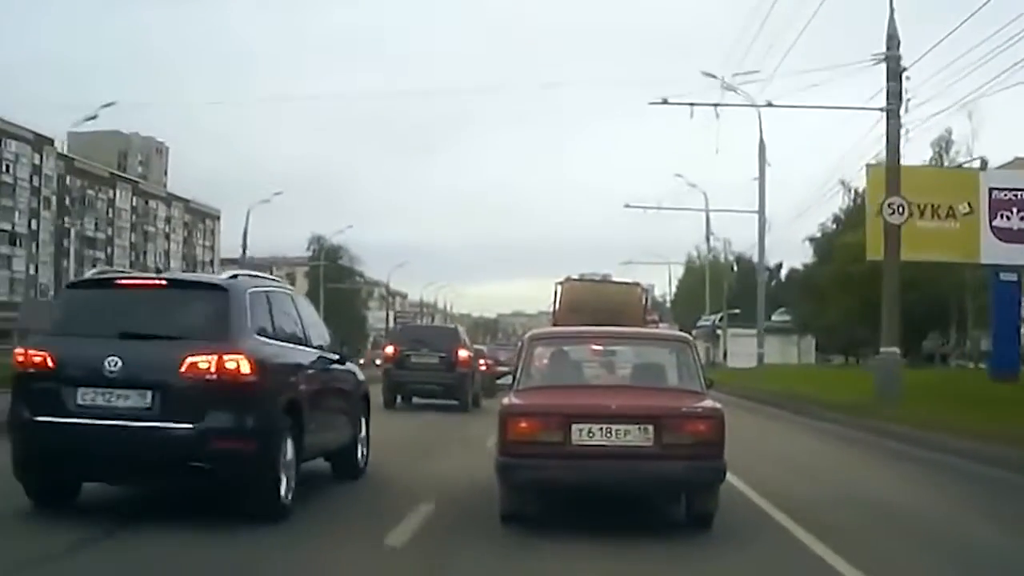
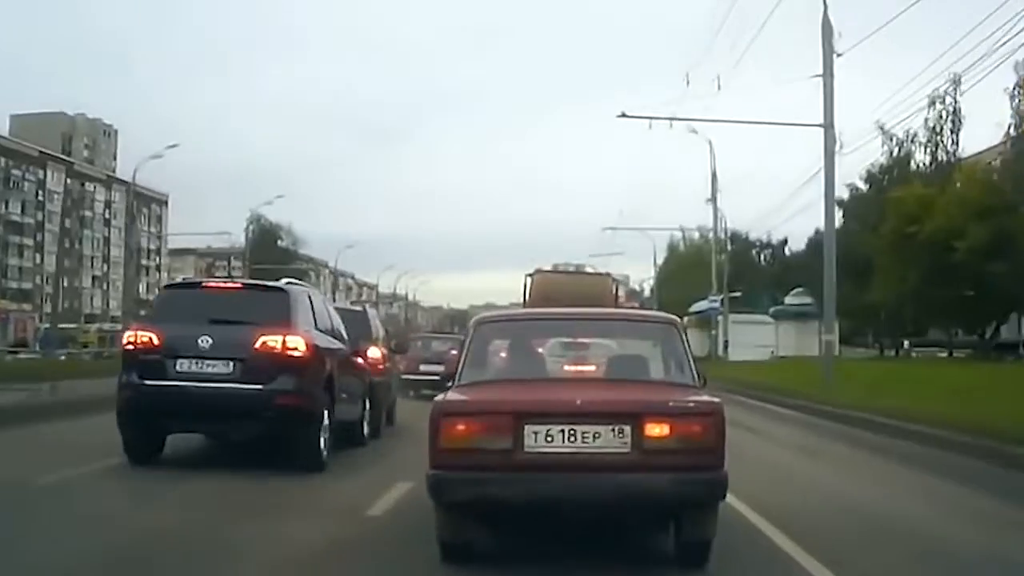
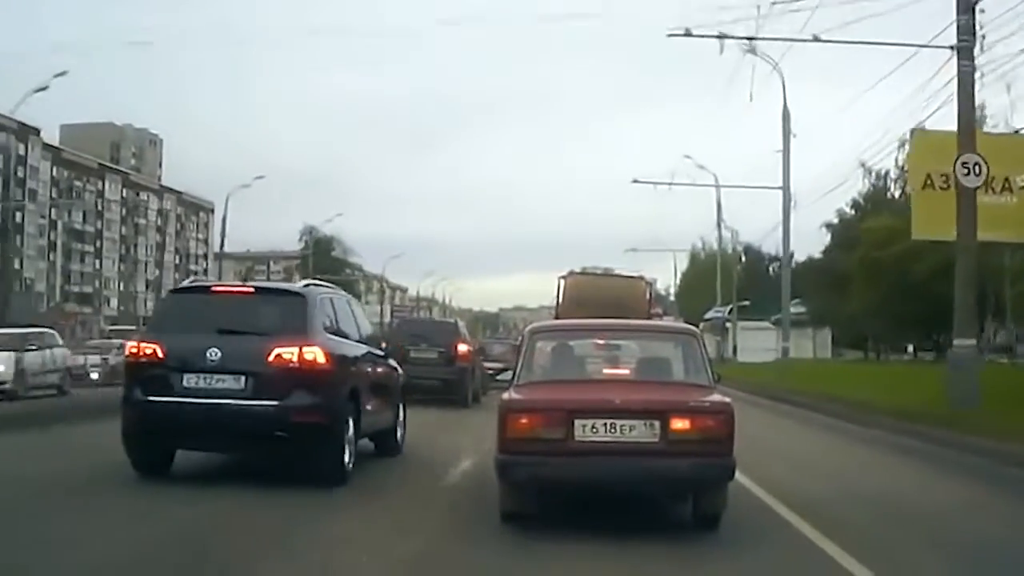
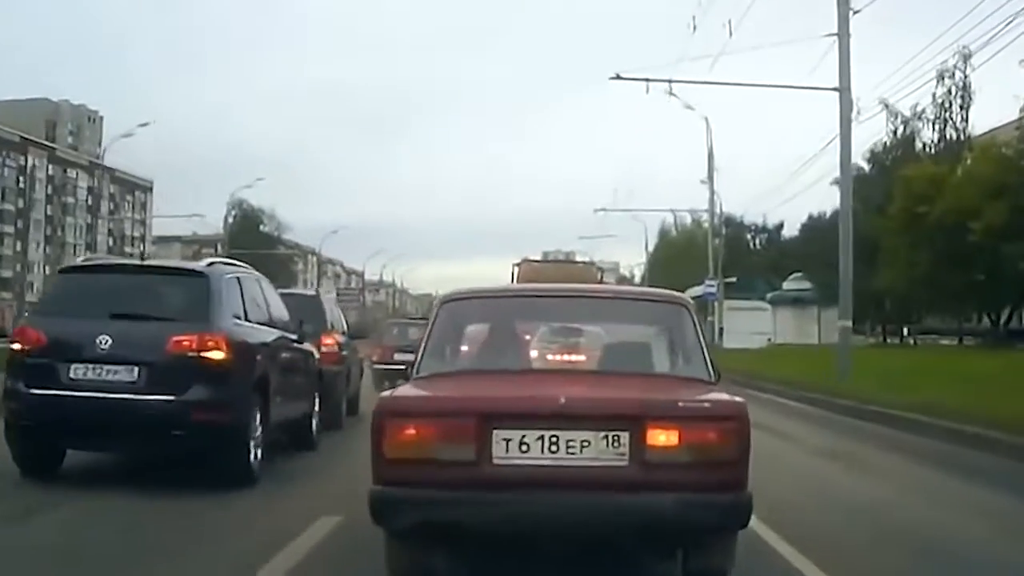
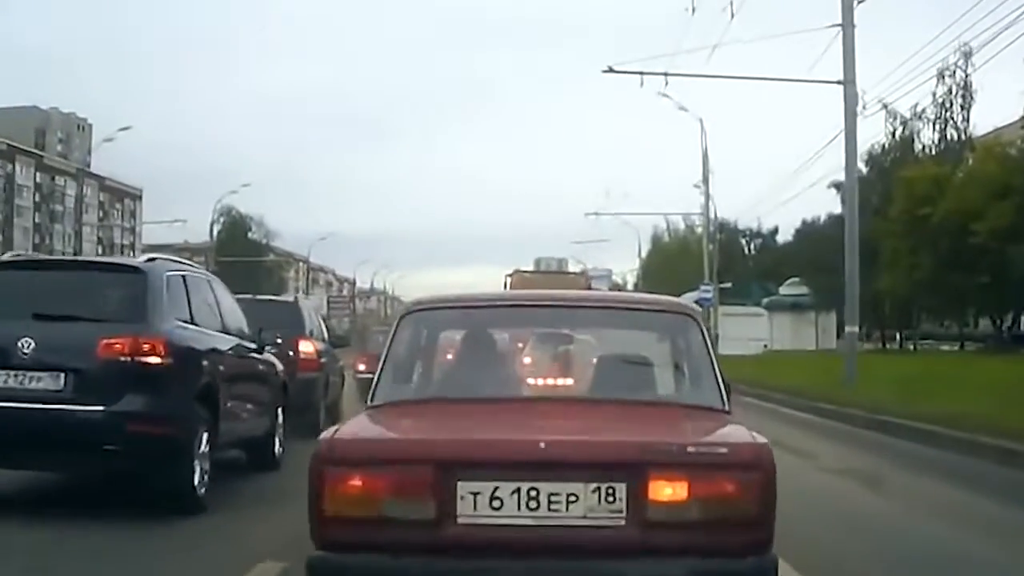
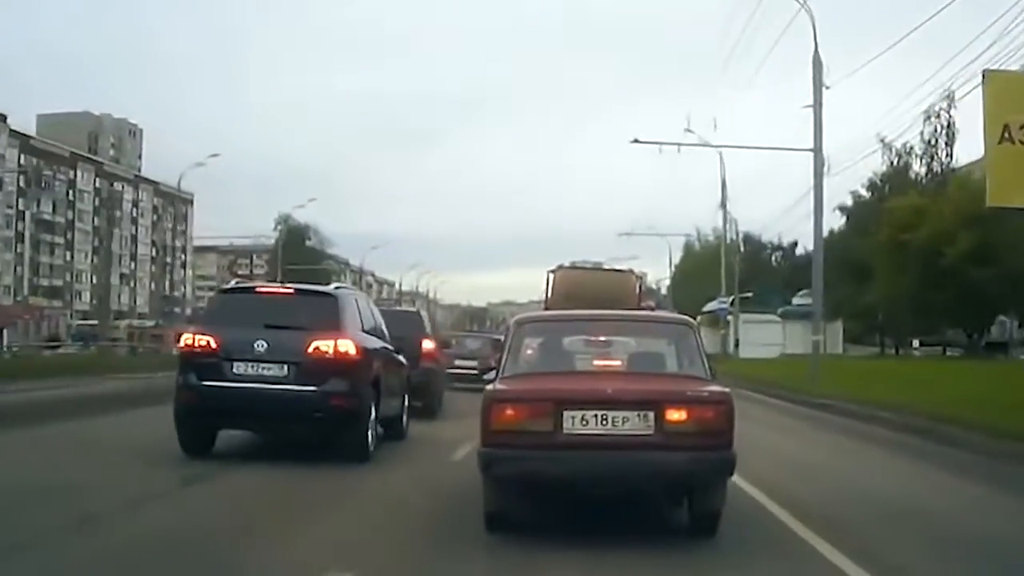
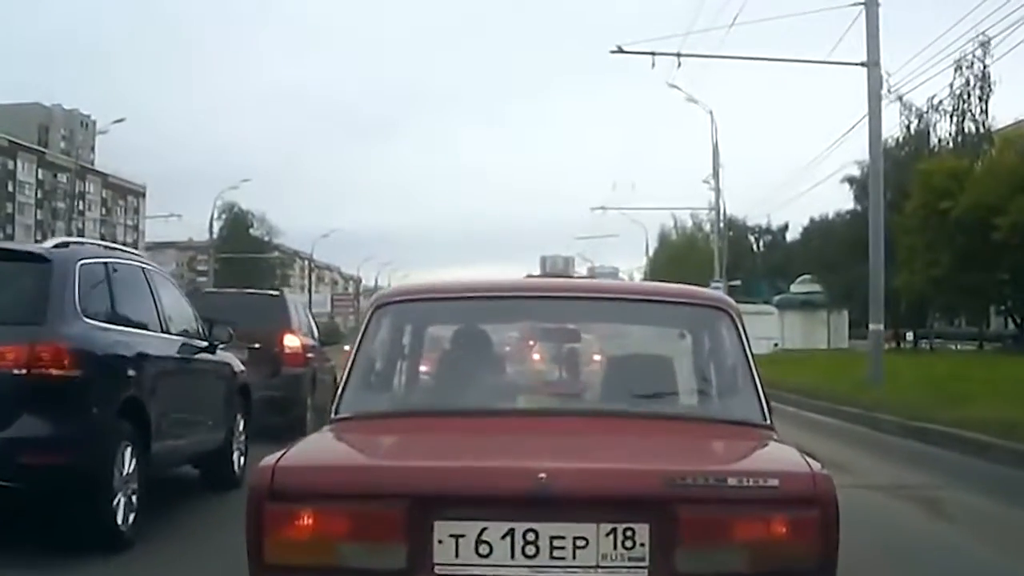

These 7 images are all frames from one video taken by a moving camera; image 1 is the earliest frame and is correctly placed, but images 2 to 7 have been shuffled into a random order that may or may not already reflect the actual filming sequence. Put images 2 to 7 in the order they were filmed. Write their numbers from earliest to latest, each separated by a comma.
3, 6, 2, 4, 5, 7
